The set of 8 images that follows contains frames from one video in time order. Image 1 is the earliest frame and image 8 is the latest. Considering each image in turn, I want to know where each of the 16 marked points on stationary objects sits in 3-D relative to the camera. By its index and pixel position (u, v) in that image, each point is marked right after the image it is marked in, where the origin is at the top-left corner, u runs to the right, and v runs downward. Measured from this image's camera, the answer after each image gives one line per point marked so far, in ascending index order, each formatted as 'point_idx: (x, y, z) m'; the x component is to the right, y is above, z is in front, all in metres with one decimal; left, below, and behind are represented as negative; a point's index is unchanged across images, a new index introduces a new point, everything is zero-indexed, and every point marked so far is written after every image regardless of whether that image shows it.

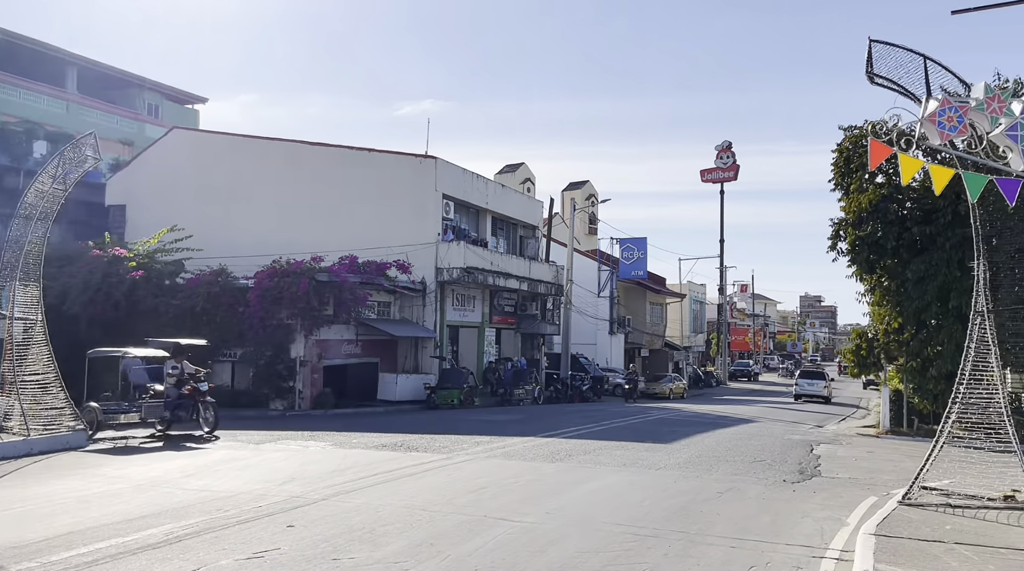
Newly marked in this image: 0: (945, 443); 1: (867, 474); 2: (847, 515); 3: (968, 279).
0: (+5.0, -1.8, +10.1) m
1: (+5.4, -2.9, +13.5) m
2: (+3.5, -2.4, +9.2) m
3: (+10.2, +0.1, +19.8) m
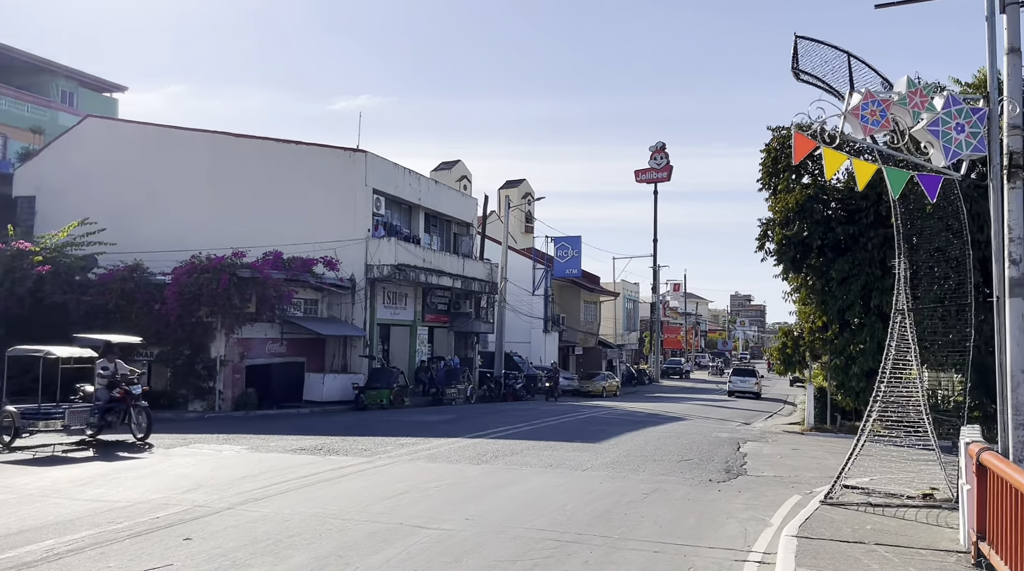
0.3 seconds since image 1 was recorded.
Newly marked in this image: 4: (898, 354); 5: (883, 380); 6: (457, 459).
0: (+4.1, -1.8, +10.1) m
1: (+4.3, -2.9, +13.5) m
2: (+2.7, -2.4, +9.1) m
3: (+8.6, +0.2, +20.2) m
4: (+4.5, -0.8, +10.3) m
5: (+4.3, -1.1, +10.2) m
6: (-0.8, -2.4, +12.3) m
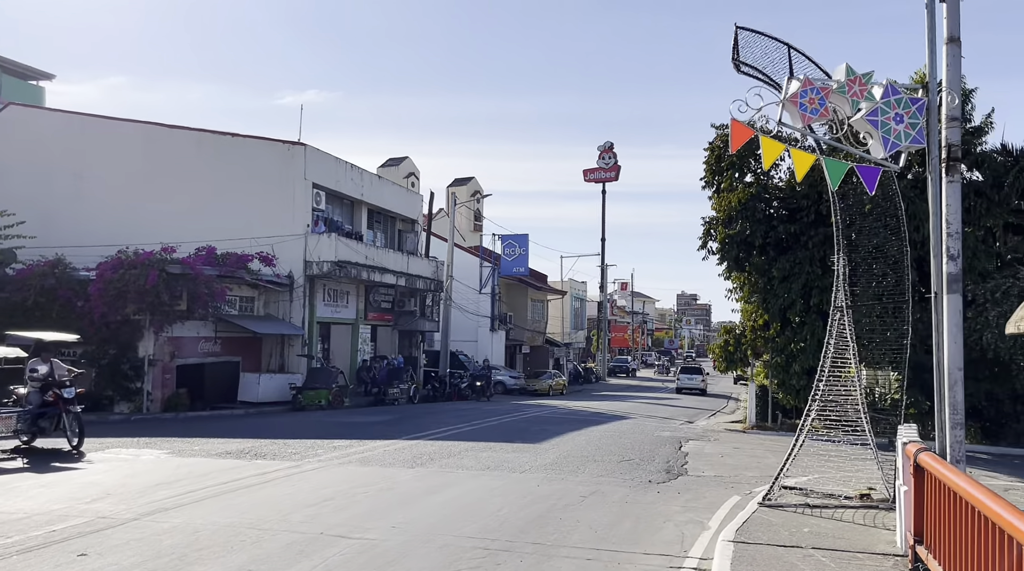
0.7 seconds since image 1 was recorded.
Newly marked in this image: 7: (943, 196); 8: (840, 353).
0: (+3.3, -1.7, +10.0) m
1: (+3.3, -2.8, +13.4) m
2: (+2.0, -2.3, +8.9) m
3: (+7.3, +0.2, +20.3) m
4: (+3.8, -0.8, +10.2) m
5: (+3.6, -1.0, +10.1) m
6: (-1.6, -2.4, +11.9) m
7: (+3.7, +0.8, +7.6) m
8: (+3.8, -0.8, +10.2) m
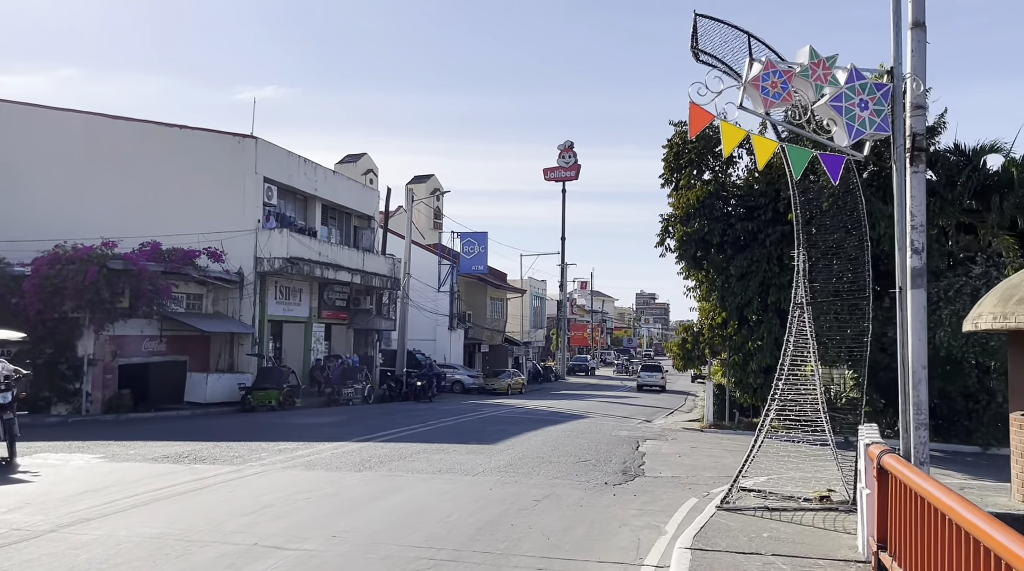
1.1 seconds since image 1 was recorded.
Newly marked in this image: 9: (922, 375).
0: (+2.8, -1.7, +9.7) m
1: (+2.6, -2.8, +13.1) m
2: (+1.5, -2.3, +8.6) m
3: (+6.3, +0.2, +20.2) m
4: (+3.2, -0.7, +9.9) m
5: (+3.0, -1.0, +9.9) m
6: (-2.3, -2.3, +11.4) m
7: (+3.3, +0.8, +7.4) m
8: (+3.2, -0.7, +9.9) m
9: (+3.3, -0.7, +7.0) m
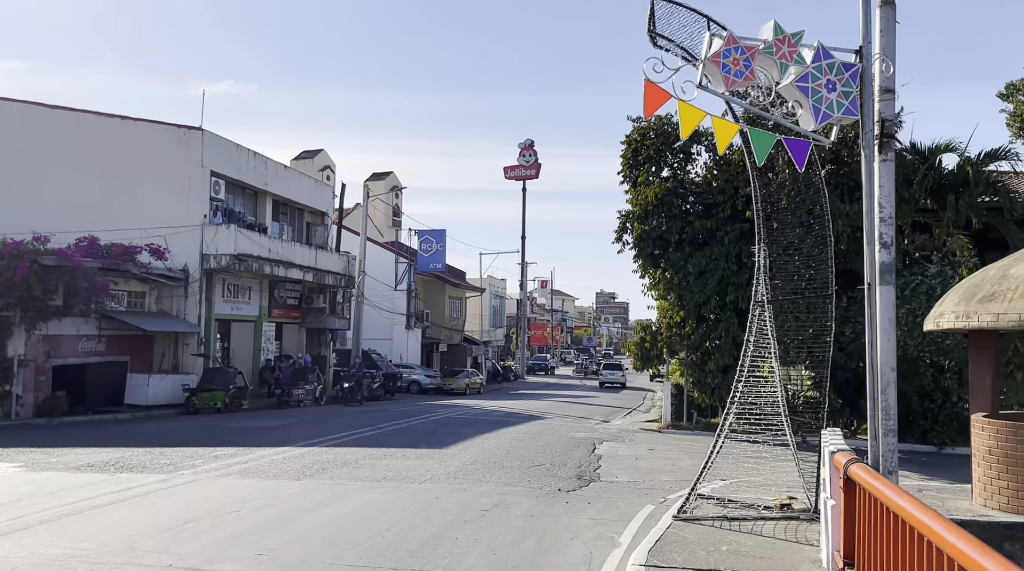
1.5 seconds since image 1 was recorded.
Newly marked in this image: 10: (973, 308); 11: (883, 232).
0: (+2.2, -1.7, +9.3) m
1: (+1.9, -2.8, +12.7) m
2: (+1.0, -2.3, +8.1) m
3: (+5.3, +0.3, +20.0) m
4: (+2.6, -0.7, +9.5) m
5: (+2.5, -1.0, +9.5) m
6: (-2.9, -2.3, +10.8) m
7: (+2.9, +0.8, +7.0) m
8: (+2.7, -0.7, +9.5) m
9: (+2.9, -0.7, +6.7) m
10: (+5.0, -0.2, +9.5) m
11: (+2.9, +0.4, +6.8) m
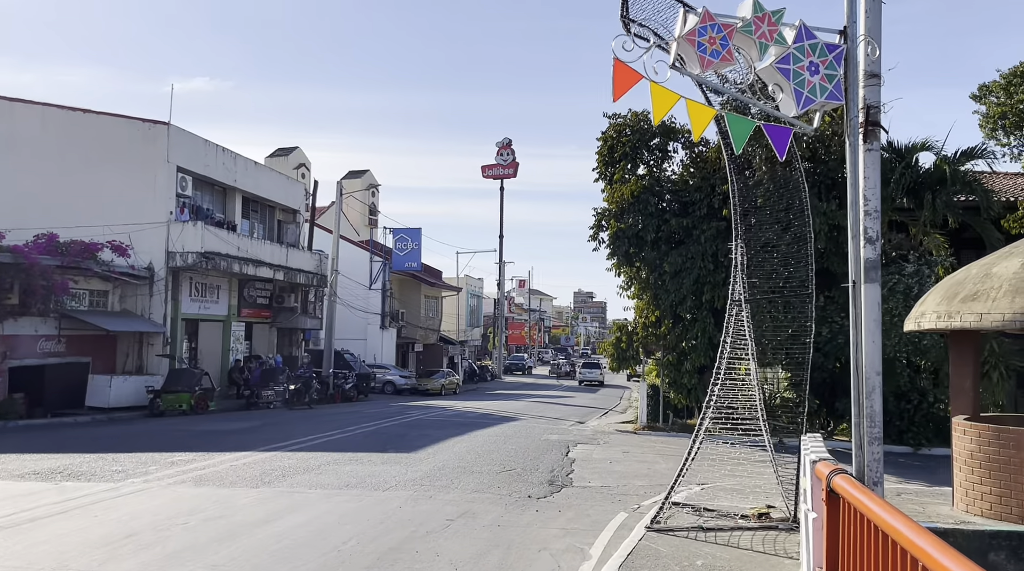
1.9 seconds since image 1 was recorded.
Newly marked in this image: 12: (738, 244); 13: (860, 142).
0: (+1.9, -1.7, +8.9) m
1: (+1.5, -2.7, +12.3) m
2: (+0.7, -2.3, +7.7) m
3: (+4.7, +0.3, +19.7) m
4: (+2.3, -0.7, +9.2) m
5: (+2.1, -1.0, +9.1) m
6: (-3.3, -2.3, +10.3) m
7: (+2.6, +0.9, +6.6) m
8: (+2.3, -0.7, +9.2) m
9: (+2.6, -0.7, +6.3) m
10: (+4.6, -0.2, +9.2) m
11: (+2.6, +0.4, +6.5) m
12: (+2.3, +0.4, +9.2) m
13: (+2.6, +1.1, +6.6) m
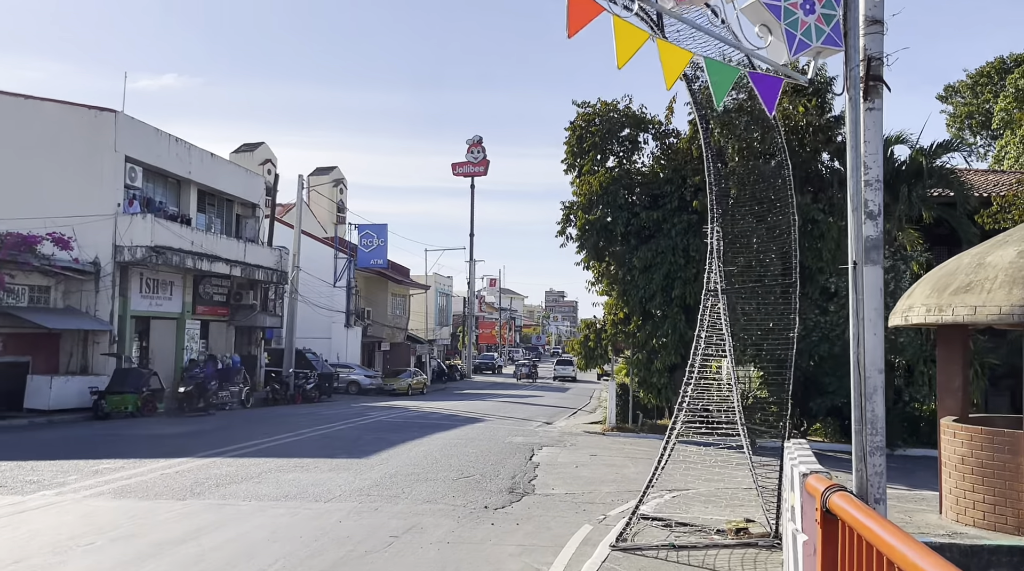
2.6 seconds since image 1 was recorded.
0: (+1.5, -1.6, +8.1) m
1: (+1.0, -2.6, +11.5) m
2: (+0.3, -2.2, +6.9) m
3: (+3.9, +0.4, +18.9) m
4: (+1.9, -0.6, +8.4) m
5: (+1.7, -0.9, +8.3) m
6: (-3.8, -2.2, +9.3) m
7: (+2.2, +0.9, +5.9) m
8: (+1.9, -0.6, +8.4) m
9: (+2.2, -0.6, +5.5) m
10: (+4.2, -0.1, +8.4) m
11: (+2.2, +0.5, +5.7) m
12: (+1.9, +0.5, +8.4) m
13: (+2.2, +1.1, +5.8) m
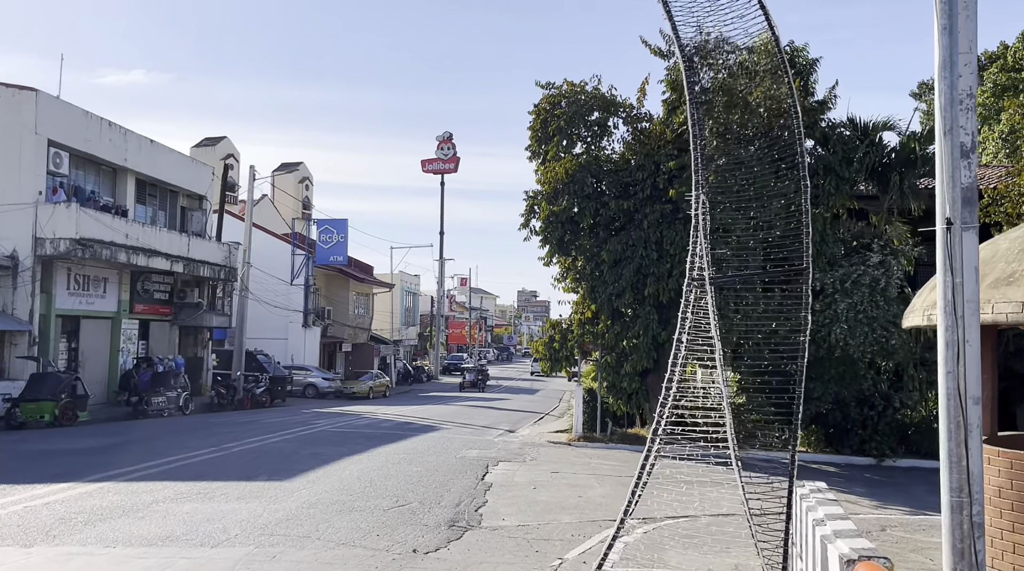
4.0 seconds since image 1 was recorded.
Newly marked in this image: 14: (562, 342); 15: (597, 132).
0: (+1.0, -1.5, +6.4) m
1: (+0.3, -2.6, +9.8) m
2: (-0.2, -2.1, +5.1) m
3: (+3.0, +0.5, +17.3) m
4: (+1.3, -0.5, +6.7) m
5: (+1.2, -0.8, +6.6) m
6: (-4.3, -2.1, +7.5) m
7: (+1.8, +1.0, +4.2) m
8: (+1.4, -0.5, +6.7) m
9: (+1.8, -0.5, +3.9) m
10: (+3.6, -0.1, +6.8) m
11: (+1.8, +0.6, +4.0) m
12: (+1.4, +0.6, +6.7) m
13: (+1.8, +1.2, +4.2) m
14: (+1.1, -1.3, +19.7) m
15: (+1.8, +3.3, +18.6) m
